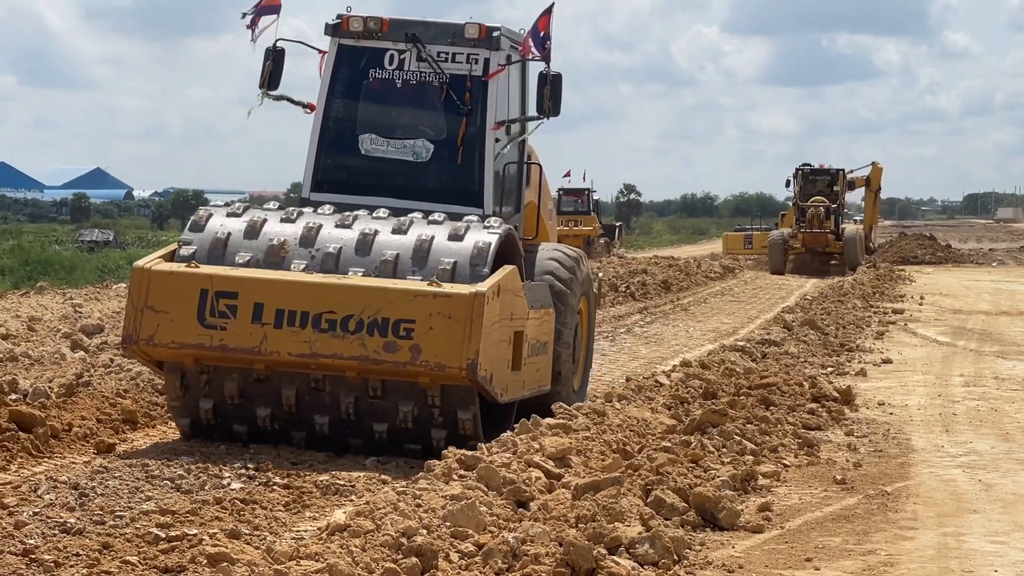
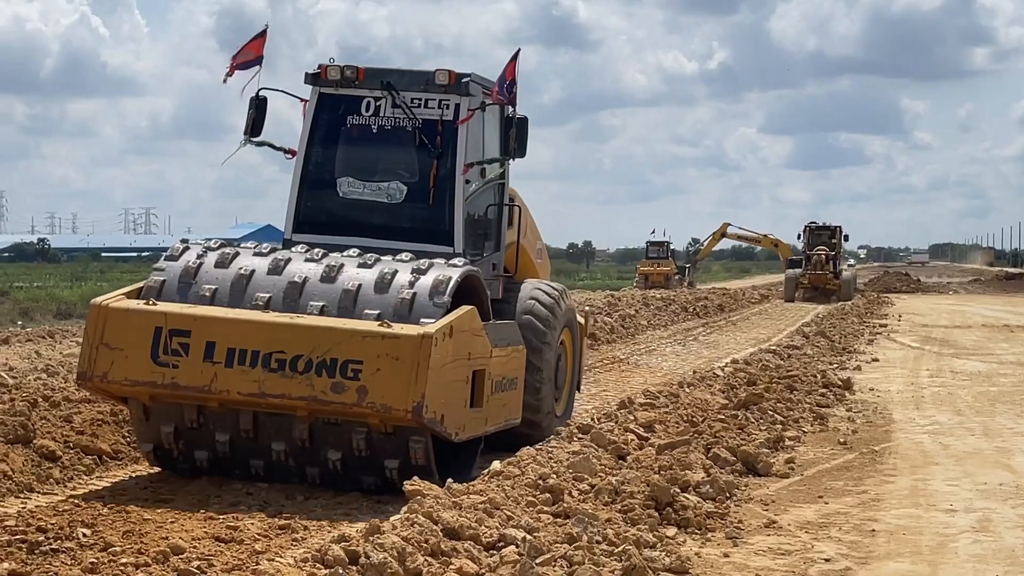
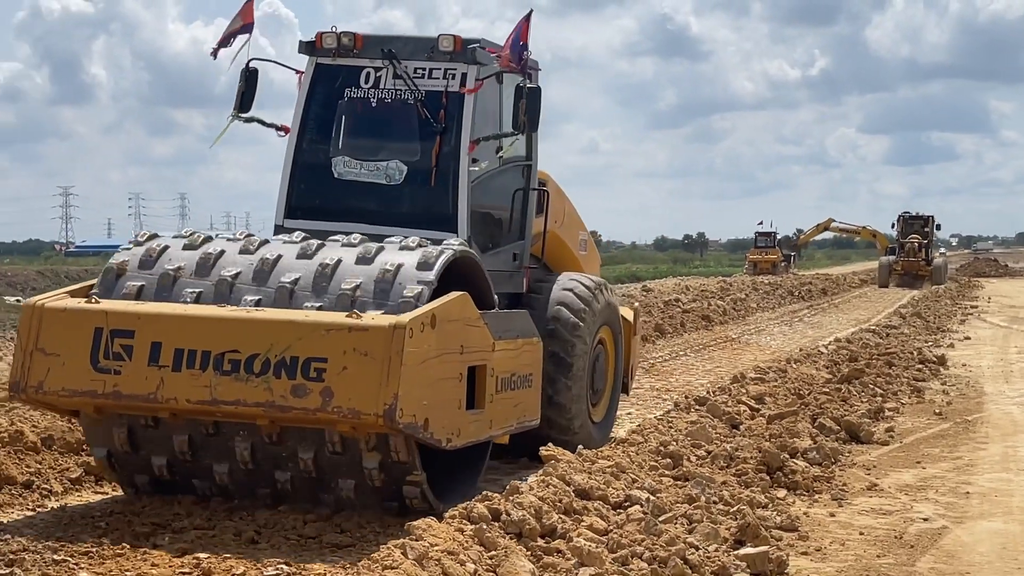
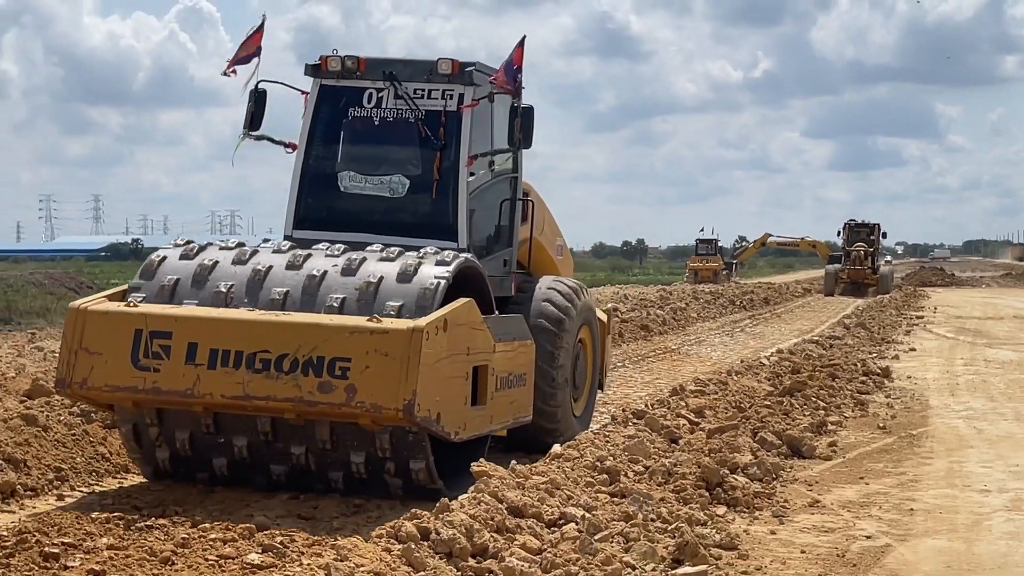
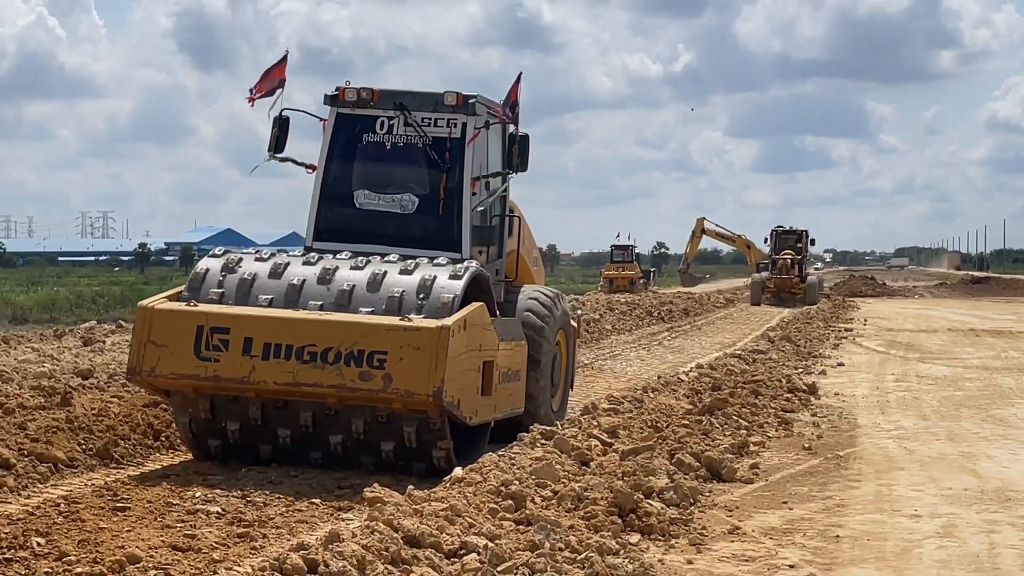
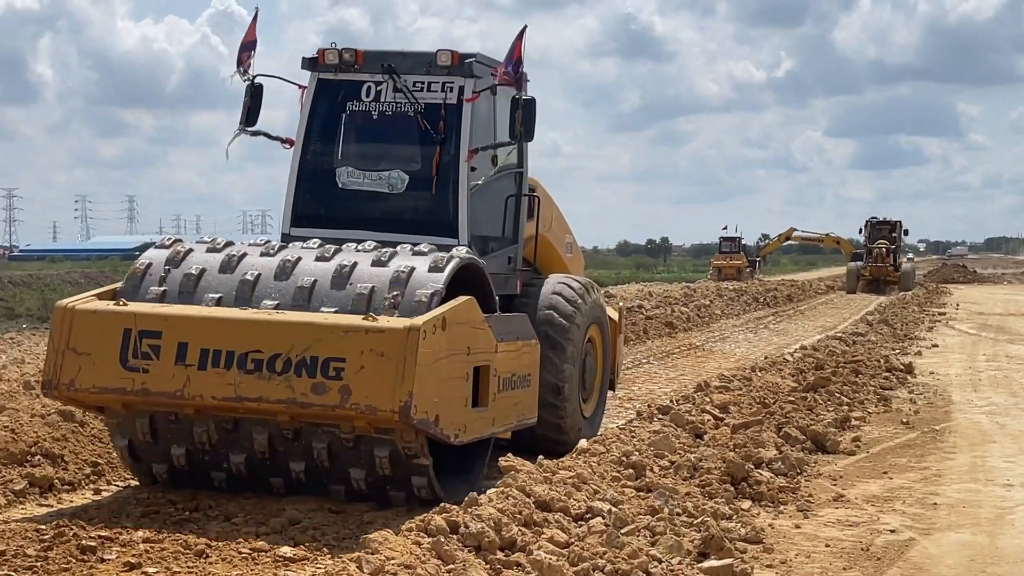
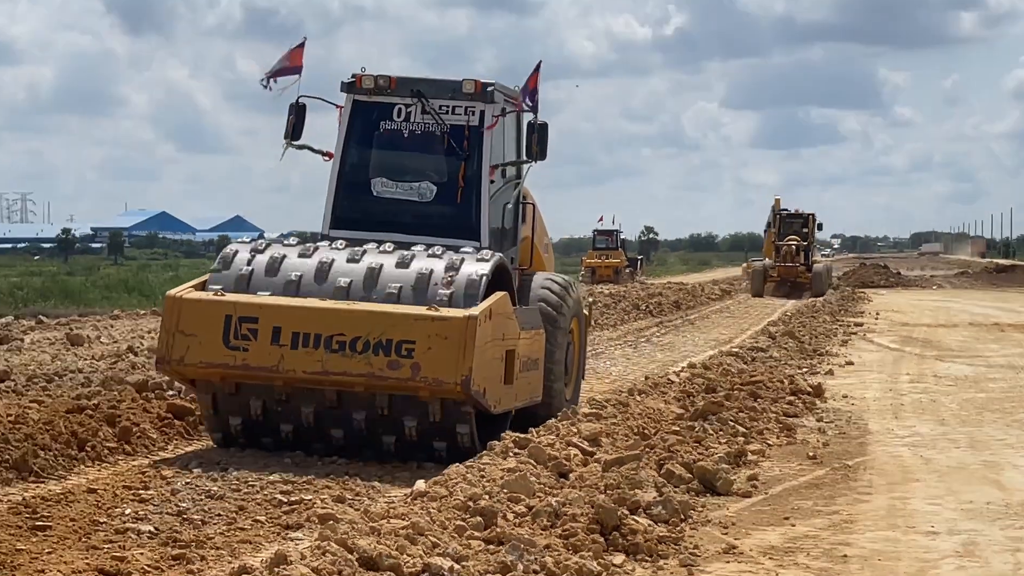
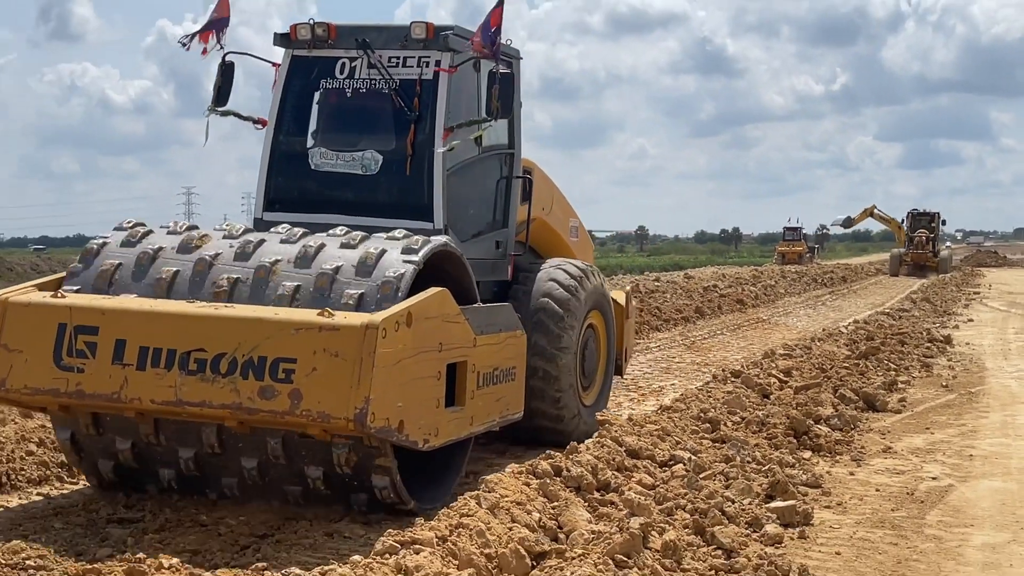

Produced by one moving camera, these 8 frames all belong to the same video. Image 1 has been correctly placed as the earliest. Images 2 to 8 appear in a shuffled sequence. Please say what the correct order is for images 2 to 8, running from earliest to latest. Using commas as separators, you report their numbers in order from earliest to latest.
7, 5, 2, 4, 6, 3, 8
